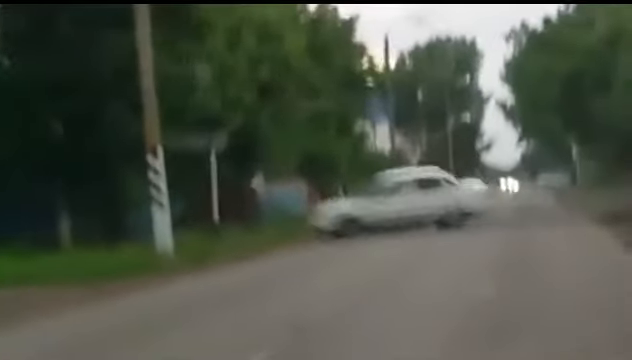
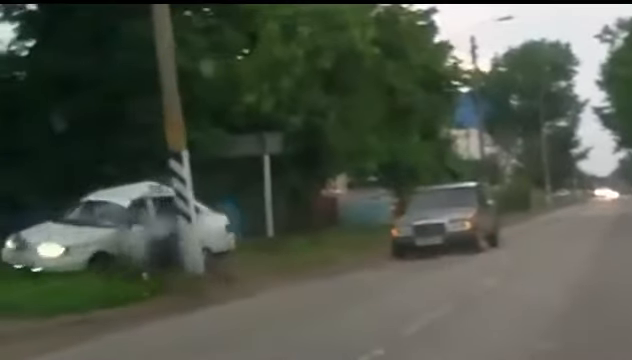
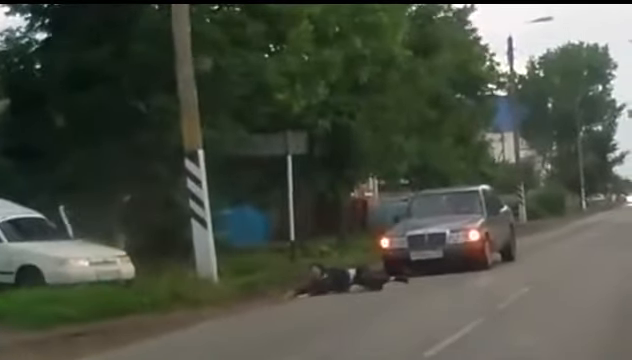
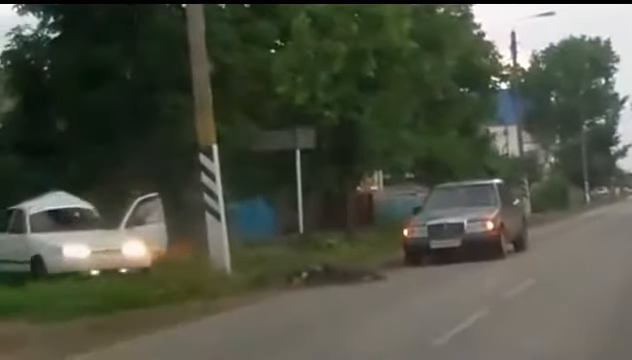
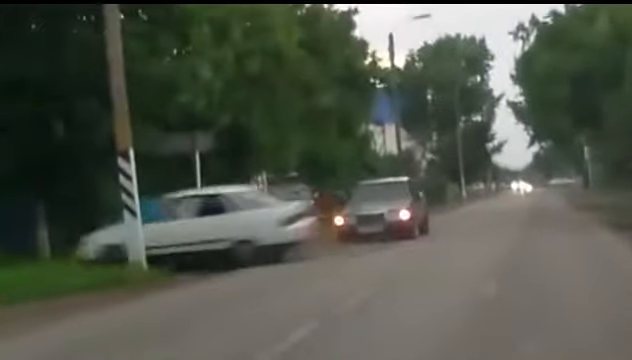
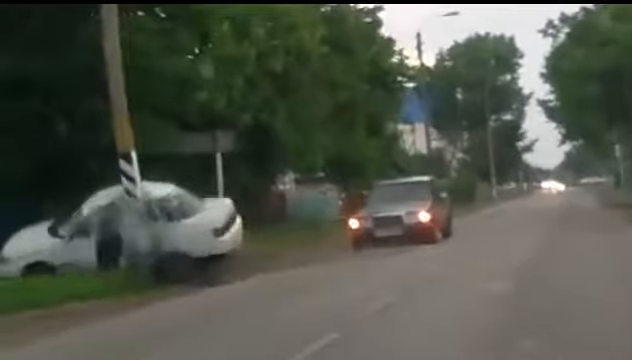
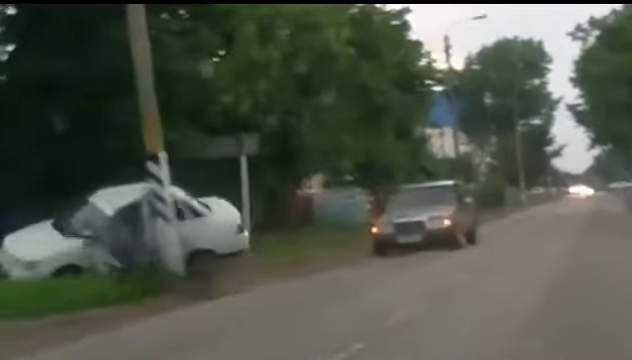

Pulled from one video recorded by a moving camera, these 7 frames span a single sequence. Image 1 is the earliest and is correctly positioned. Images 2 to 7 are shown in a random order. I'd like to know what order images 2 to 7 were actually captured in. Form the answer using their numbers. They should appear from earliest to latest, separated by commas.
5, 6, 7, 2, 4, 3
